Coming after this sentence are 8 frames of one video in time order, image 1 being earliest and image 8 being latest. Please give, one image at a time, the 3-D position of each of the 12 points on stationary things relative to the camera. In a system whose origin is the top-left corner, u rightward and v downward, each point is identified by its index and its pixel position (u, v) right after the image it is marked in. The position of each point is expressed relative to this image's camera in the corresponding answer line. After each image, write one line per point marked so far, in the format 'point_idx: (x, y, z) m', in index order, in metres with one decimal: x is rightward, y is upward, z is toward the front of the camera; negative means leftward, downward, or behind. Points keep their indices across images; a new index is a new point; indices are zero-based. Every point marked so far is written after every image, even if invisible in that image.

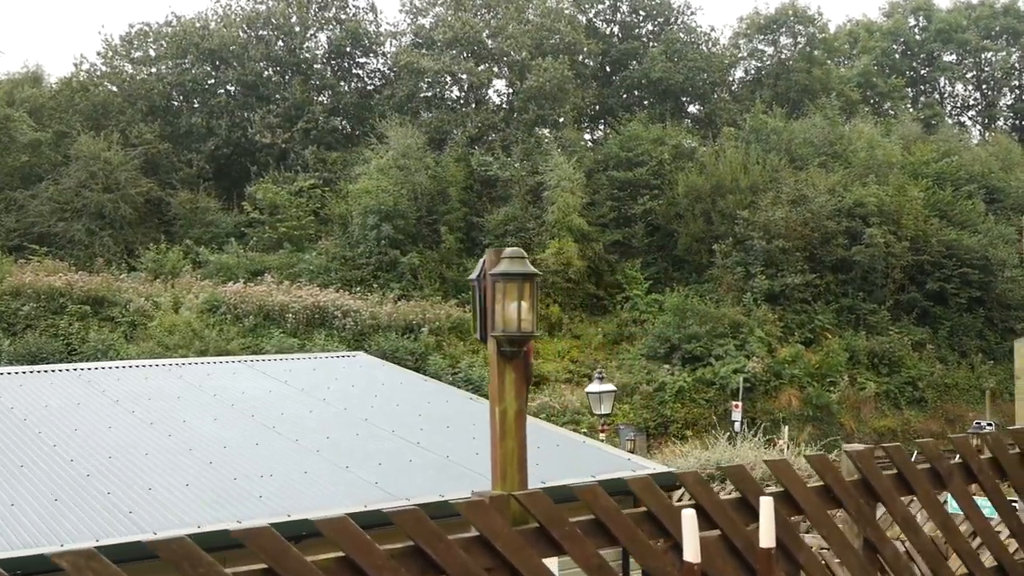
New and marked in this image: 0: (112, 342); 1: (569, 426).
0: (-7.4, -1.0, +16.8) m
1: (+1.1, -2.5, +16.4) m
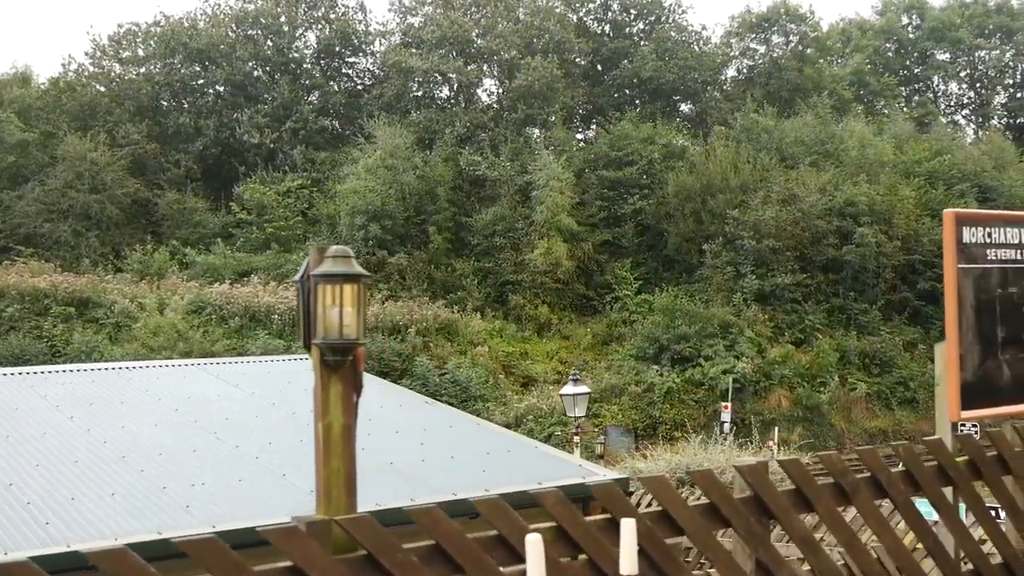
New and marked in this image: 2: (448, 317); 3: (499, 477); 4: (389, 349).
0: (-7.6, -1.0, +16.6) m
1: (+0.9, -2.5, +16.3) m
2: (-1.3, -0.6, +19.2) m
3: (-0.1, -0.9, +4.1) m
4: (-2.4, -1.2, +17.7) m
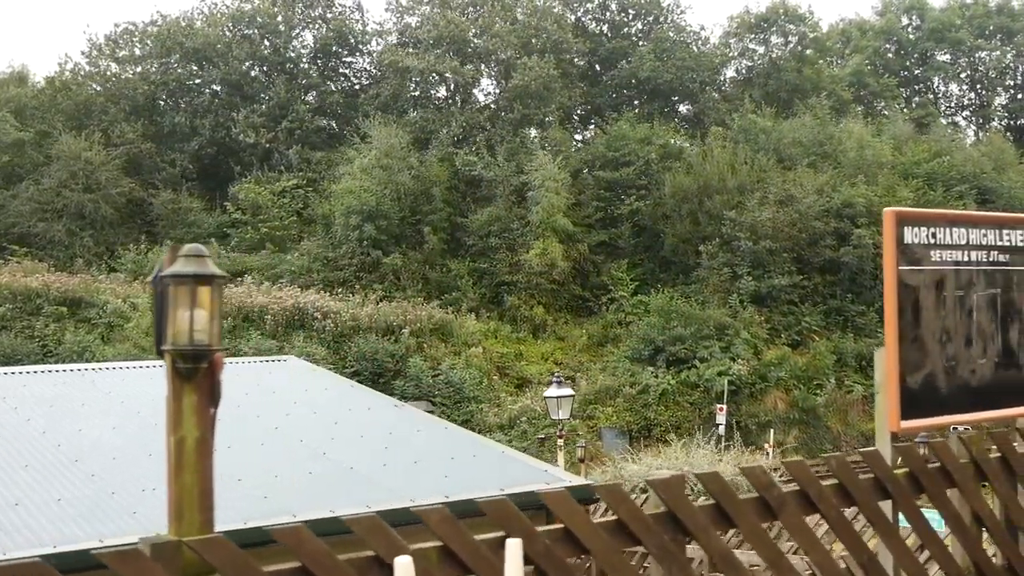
0: (-7.8, -1.0, +16.6) m
1: (+0.7, -2.5, +16.2) m
2: (-1.5, -0.6, +19.1) m
3: (-0.2, -0.9, +4.0) m
4: (-2.5, -1.2, +17.6) m
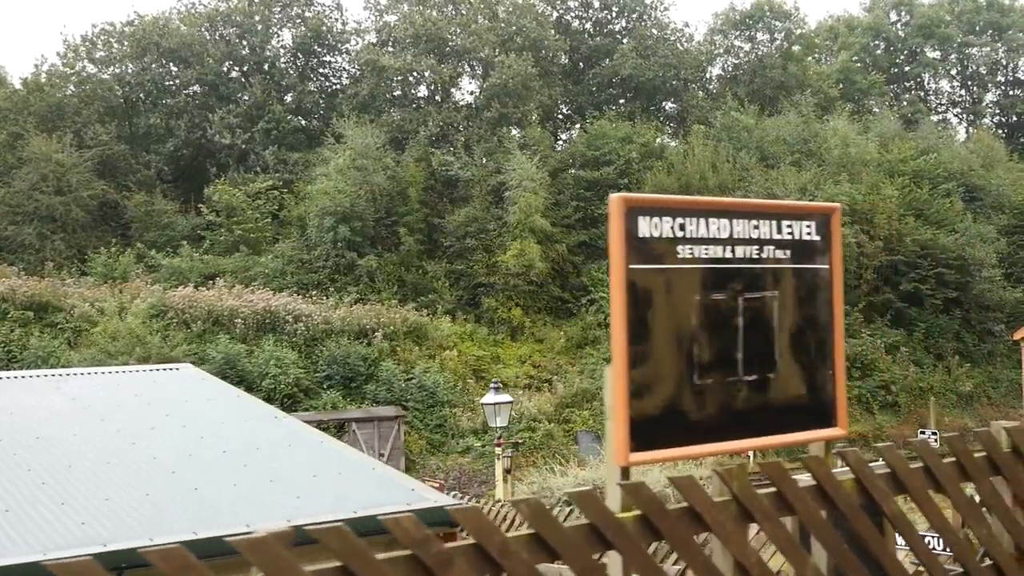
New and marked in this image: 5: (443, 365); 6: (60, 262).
0: (-8.3, -1.1, +16.3) m
1: (+0.2, -2.6, +15.8) m
2: (-2.0, -0.7, +18.8) m
3: (-0.8, -0.9, +3.7) m
4: (-3.0, -1.2, +17.3) m
5: (-1.4, -1.5, +17.8) m
6: (-10.0, +0.6, +19.9) m
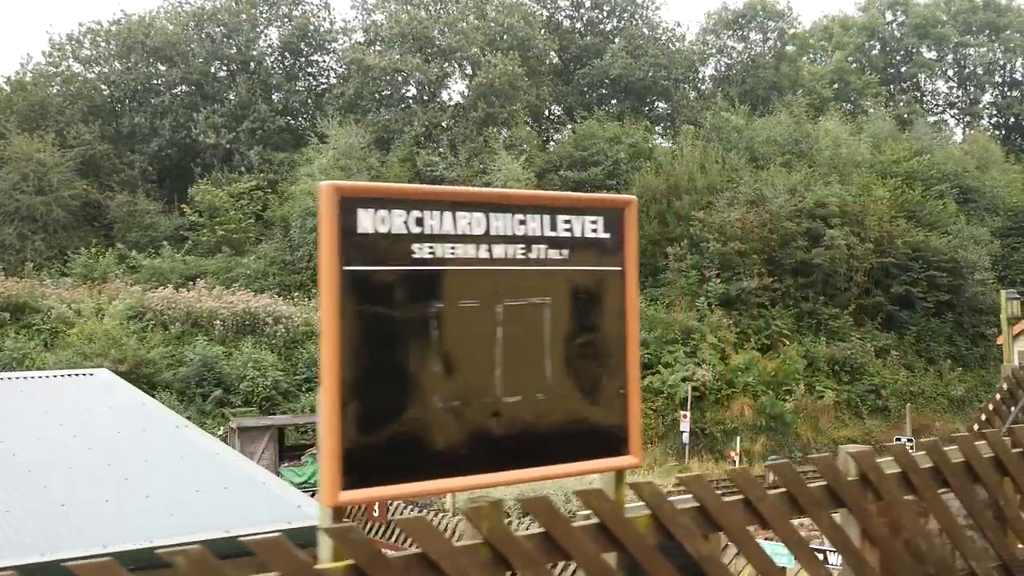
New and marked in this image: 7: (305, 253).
0: (-8.7, -1.1, +16.1) m
1: (-0.2, -2.6, +15.6) m
2: (-2.3, -0.7, +18.6) m
3: (-1.2, -0.9, +3.4) m
4: (-3.4, -1.3, +17.0) m
5: (-1.7, -1.6, +17.5) m
6: (-10.3, +0.6, +19.7) m
7: (-4.6, +0.8, +19.9) m
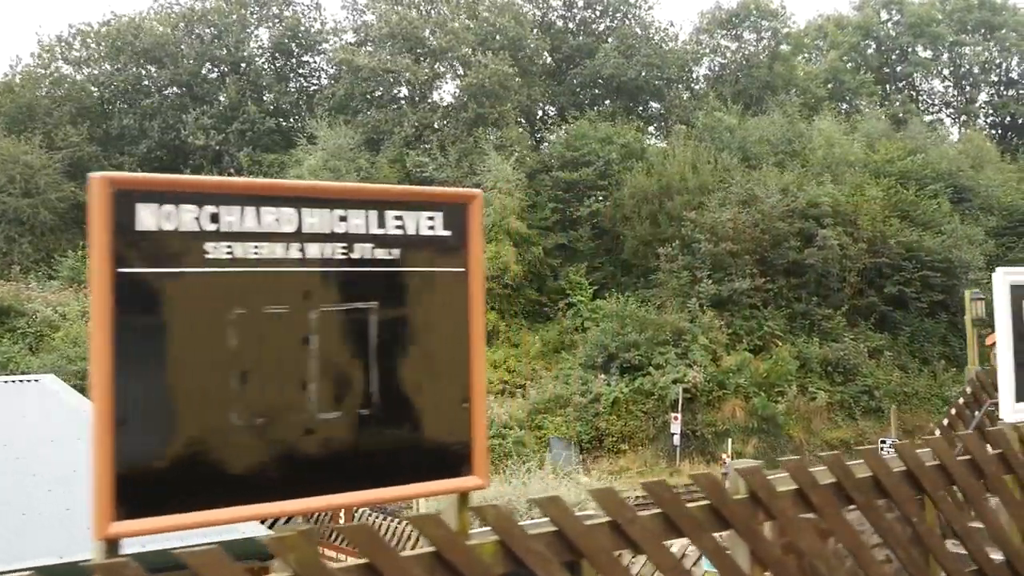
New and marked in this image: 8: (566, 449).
0: (-8.9, -1.2, +15.9) m
1: (-0.4, -2.6, +15.4) m
2: (-2.6, -0.8, +18.4) m
3: (-1.5, -0.9, +3.3) m
4: (-3.6, -1.3, +16.9) m
5: (-1.9, -1.6, +17.4) m
6: (-10.5, +0.5, +19.6) m
7: (-4.8, +0.7, +19.7) m
8: (+1.0, -2.8, +15.8) m
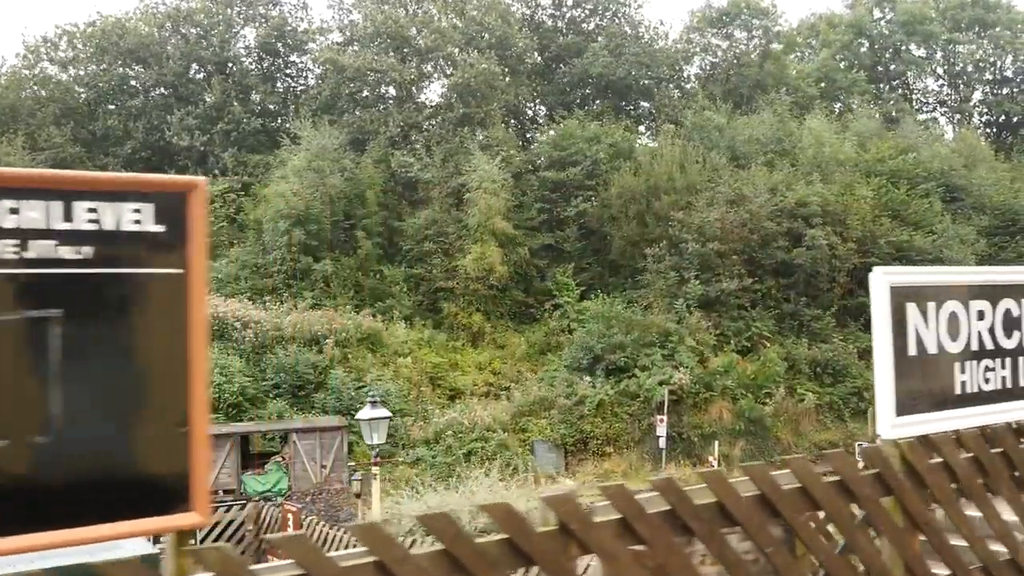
0: (-9.2, -1.2, +15.7) m
1: (-0.7, -2.6, +15.2) m
2: (-2.9, -0.8, +18.2) m
3: (-1.8, -0.9, +3.1) m
4: (-4.0, -1.3, +16.7) m
5: (-2.3, -1.6, +17.2) m
6: (-10.9, +0.5, +19.4) m
7: (-5.1, +0.7, +19.5) m
8: (+0.6, -2.8, +15.6) m
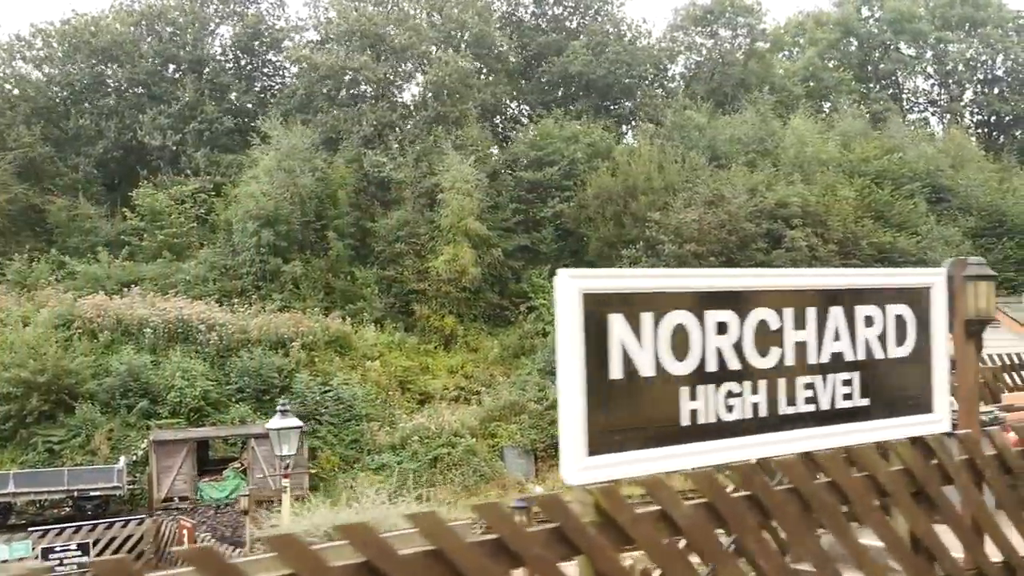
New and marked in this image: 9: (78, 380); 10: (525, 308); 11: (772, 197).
0: (-9.8, -1.2, +15.4) m
1: (-1.3, -2.7, +14.9) m
2: (-3.5, -0.8, +17.9) m
3: (-2.5, -0.9, +2.7) m
4: (-4.5, -1.4, +16.3) m
5: (-2.9, -1.7, +16.8) m
6: (-11.4, +0.4, +19.1) m
7: (-5.7, +0.7, +19.2) m
8: (0.0, -2.9, +15.2) m
9: (-7.4, -1.6, +15.3) m
10: (+0.3, -0.4, +19.8) m
11: (+5.6, +2.0, +19.7) m
